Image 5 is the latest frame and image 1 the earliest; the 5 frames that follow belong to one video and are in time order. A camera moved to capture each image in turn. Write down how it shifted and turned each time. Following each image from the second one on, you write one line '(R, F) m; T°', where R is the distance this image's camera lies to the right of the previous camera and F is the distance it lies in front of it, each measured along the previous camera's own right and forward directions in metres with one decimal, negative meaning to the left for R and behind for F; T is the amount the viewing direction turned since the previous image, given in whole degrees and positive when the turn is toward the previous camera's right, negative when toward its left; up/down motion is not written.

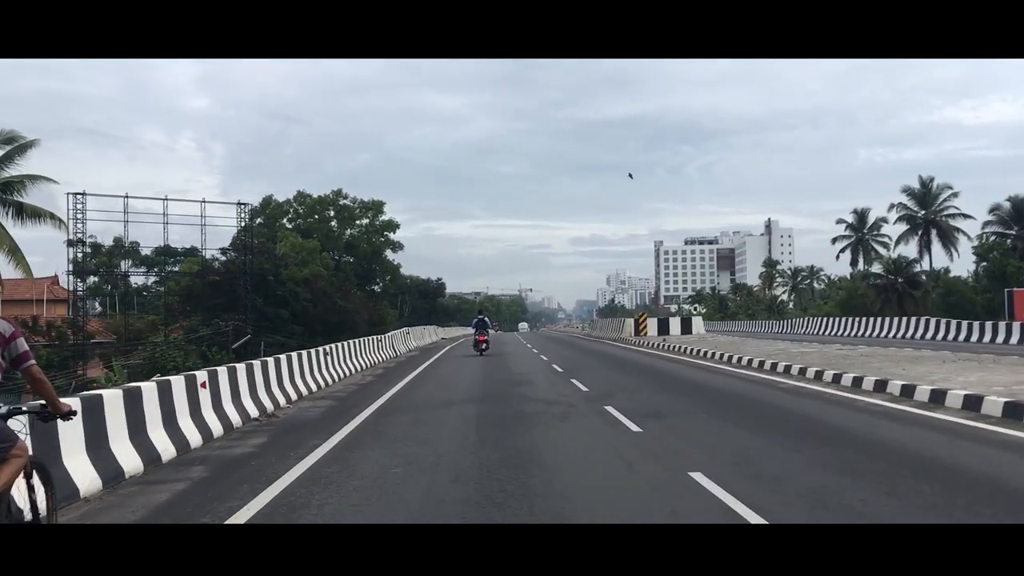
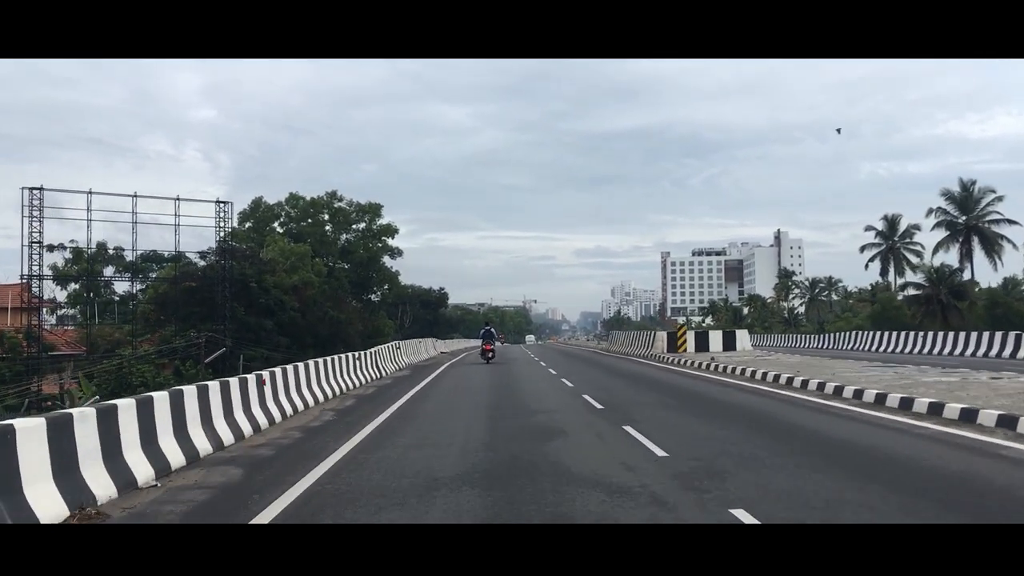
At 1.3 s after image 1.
(-0.1, +1.2) m; 0°
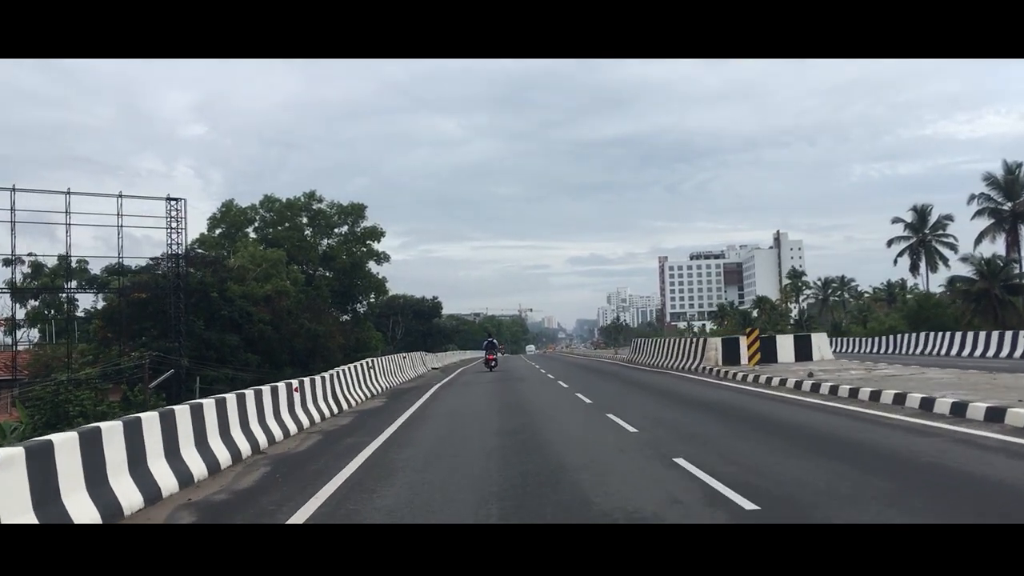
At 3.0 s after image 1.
(-0.1, +1.6) m; 0°
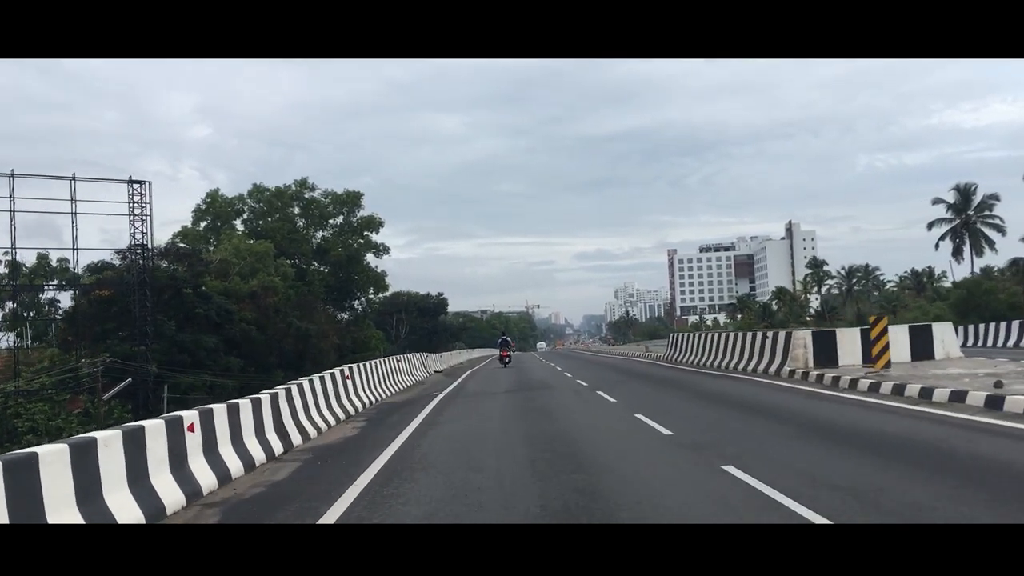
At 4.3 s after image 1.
(-0.1, +1.2) m; 0°
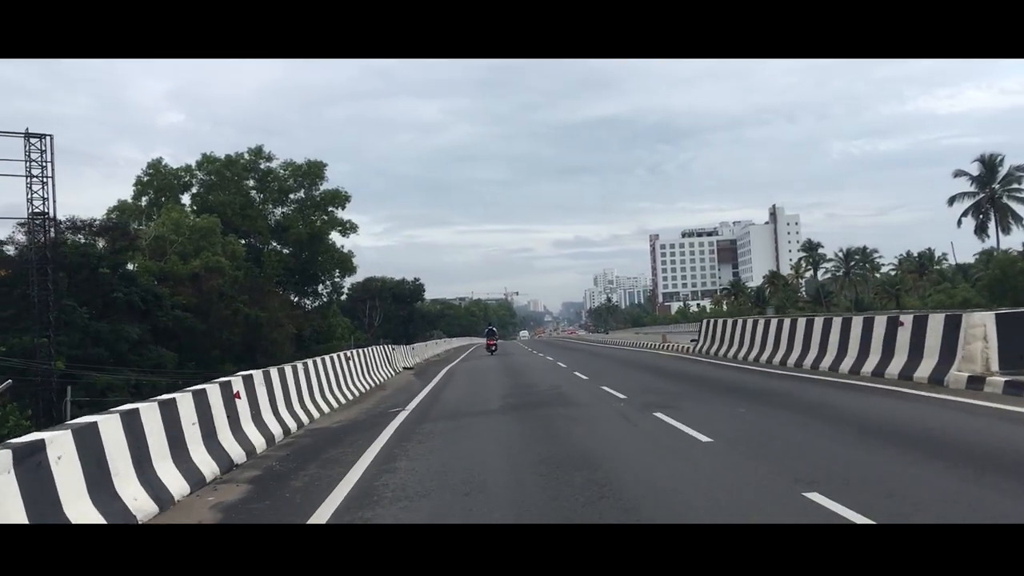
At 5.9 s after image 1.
(-0.1, +1.5) m; +1°
